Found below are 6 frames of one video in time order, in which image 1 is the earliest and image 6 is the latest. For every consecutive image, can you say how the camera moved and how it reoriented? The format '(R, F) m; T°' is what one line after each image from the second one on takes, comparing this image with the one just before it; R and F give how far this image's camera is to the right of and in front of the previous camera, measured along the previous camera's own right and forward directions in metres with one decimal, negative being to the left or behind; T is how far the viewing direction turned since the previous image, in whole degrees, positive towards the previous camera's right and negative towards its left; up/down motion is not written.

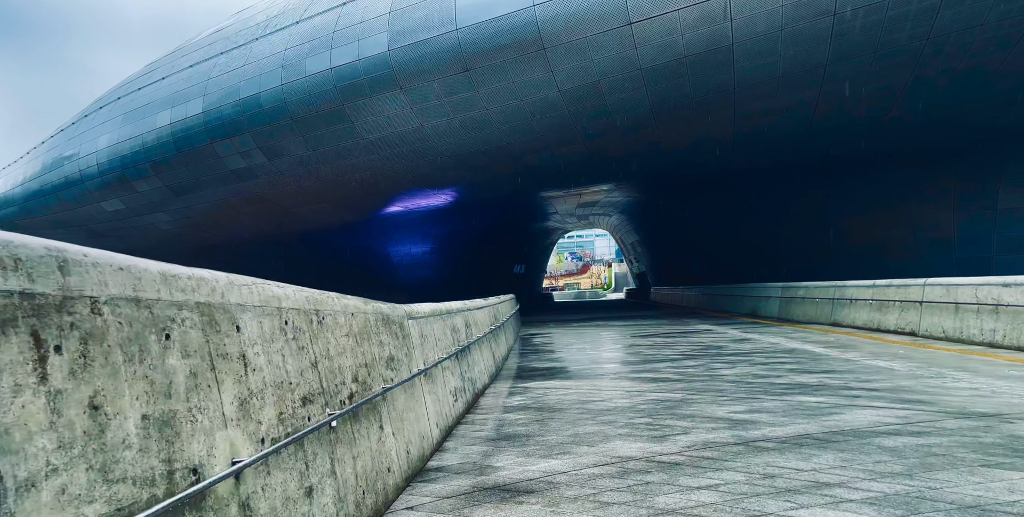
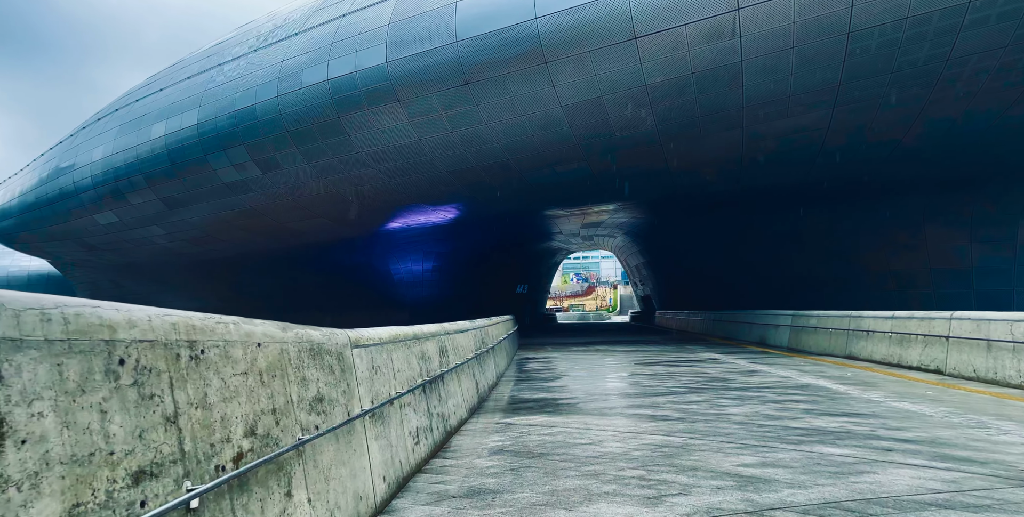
(+0.2, +0.7) m; -1°
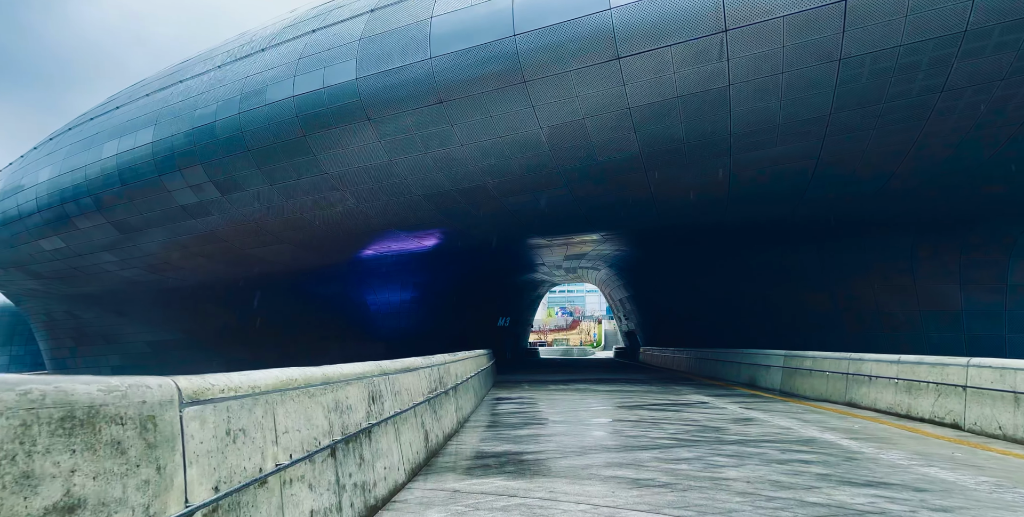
(+0.3, +1.2) m; +1°
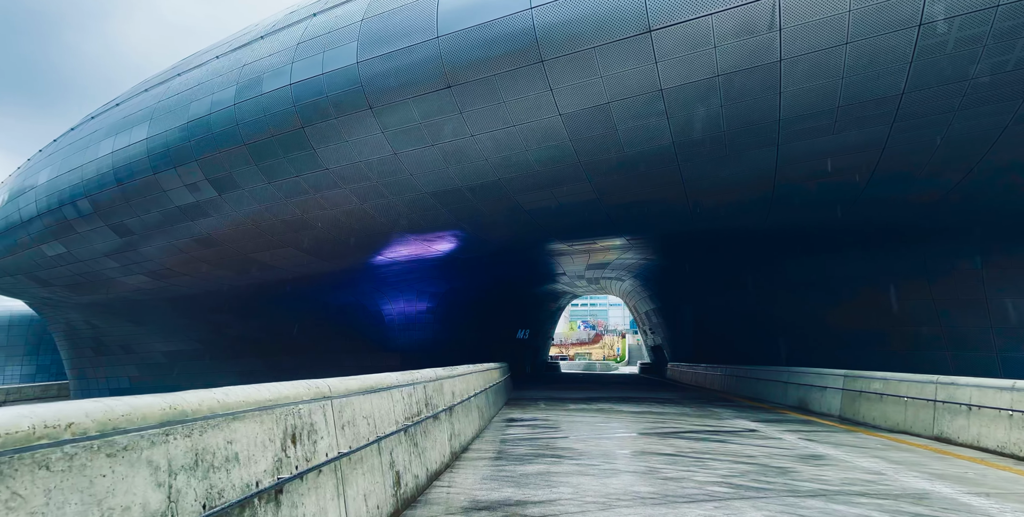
(+0.2, +1.8) m; -2°
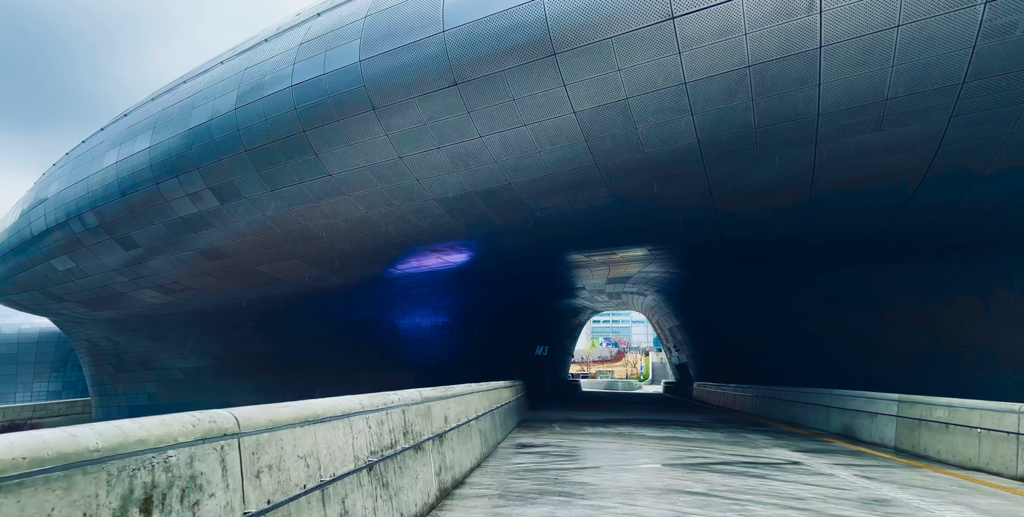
(+0.2, +1.1) m; -2°
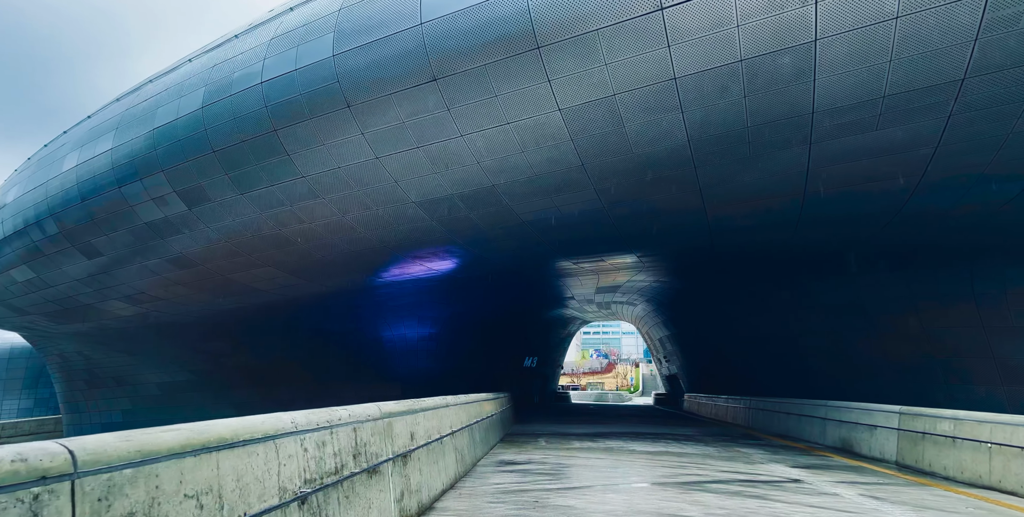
(+0.2, +0.7) m; +1°
